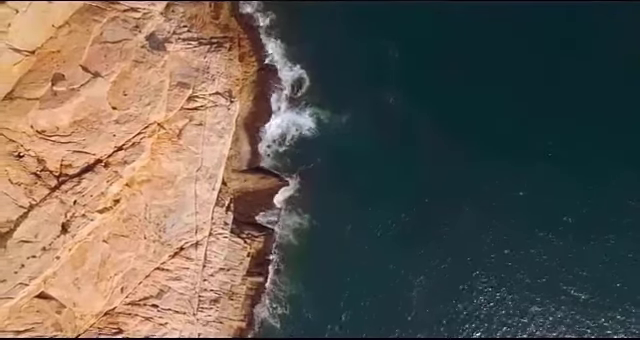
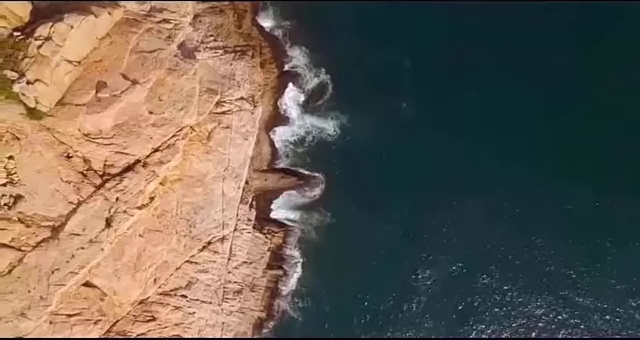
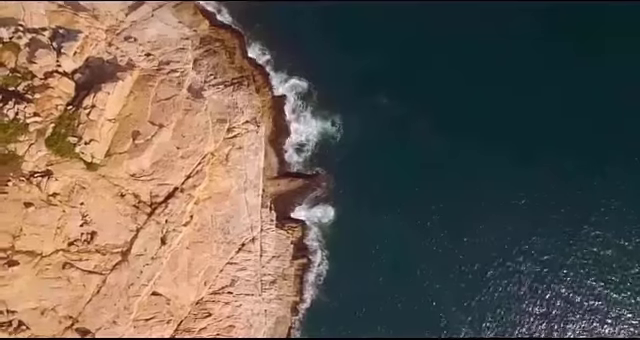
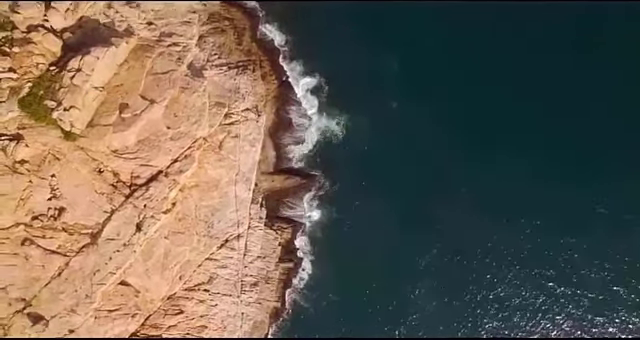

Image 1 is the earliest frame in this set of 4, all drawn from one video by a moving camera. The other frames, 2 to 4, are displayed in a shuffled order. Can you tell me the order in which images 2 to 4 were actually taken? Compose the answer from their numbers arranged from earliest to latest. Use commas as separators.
2, 4, 3
